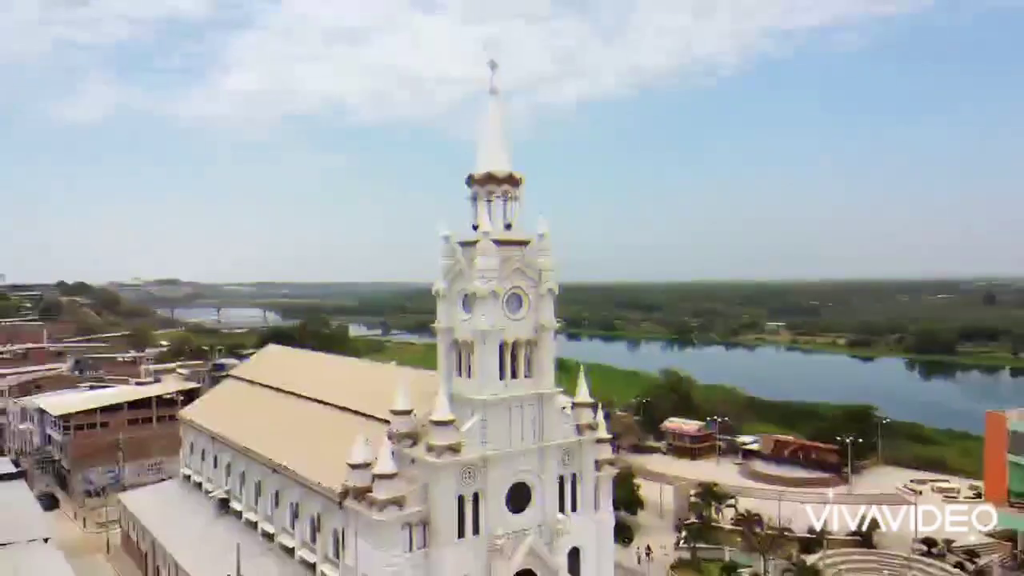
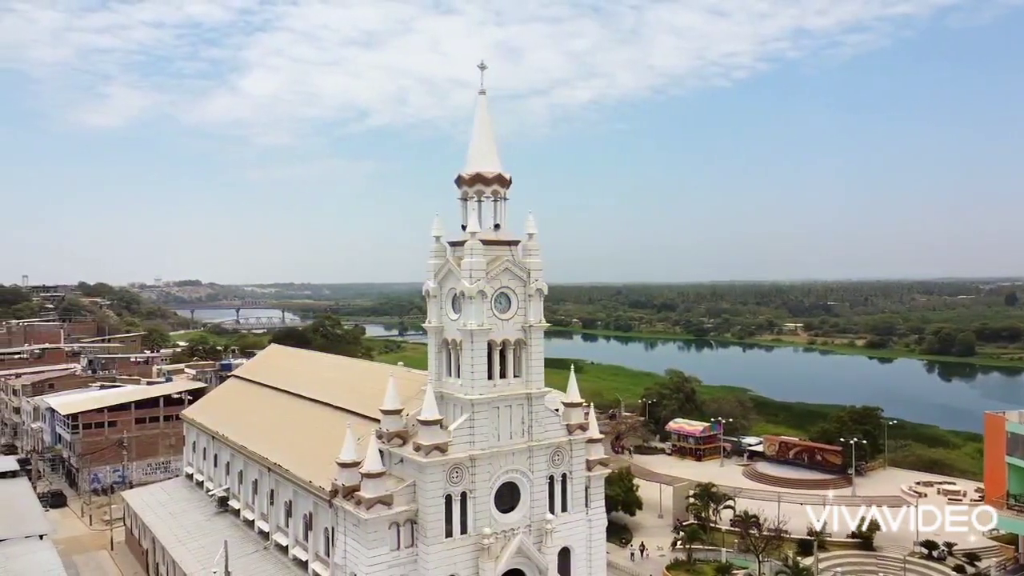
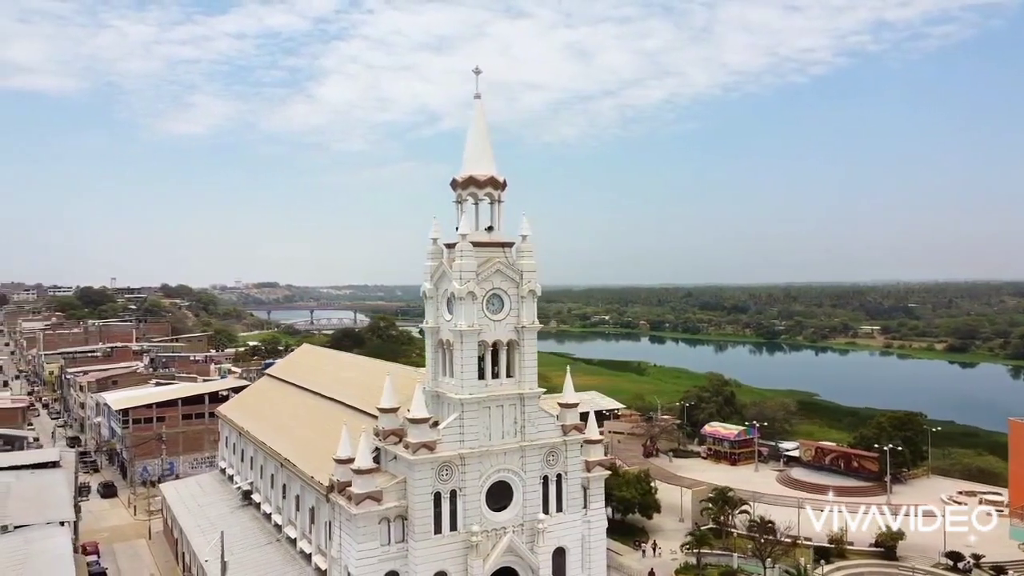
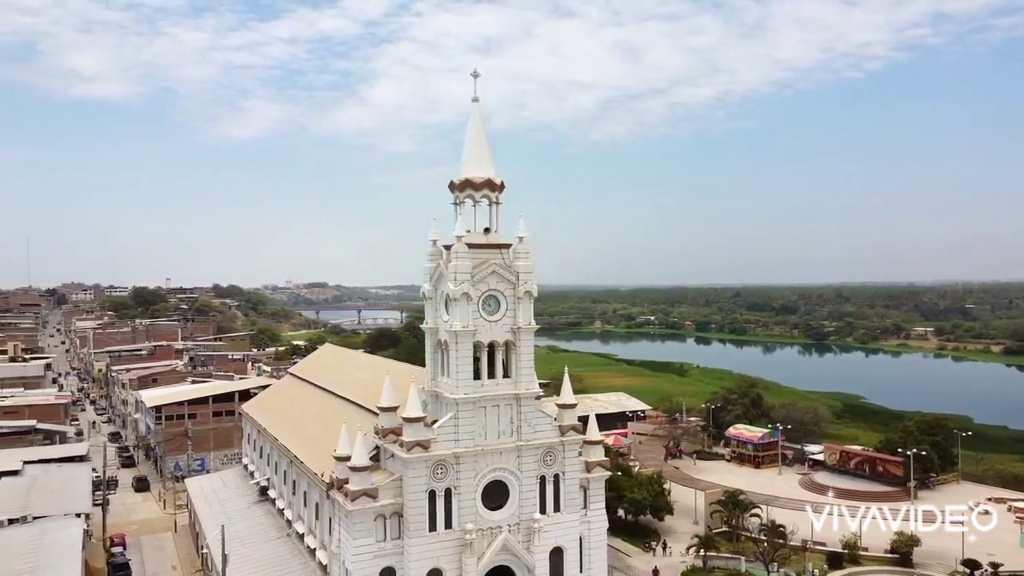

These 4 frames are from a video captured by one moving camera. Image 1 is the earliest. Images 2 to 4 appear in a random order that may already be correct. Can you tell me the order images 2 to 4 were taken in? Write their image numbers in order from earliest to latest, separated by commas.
2, 3, 4
